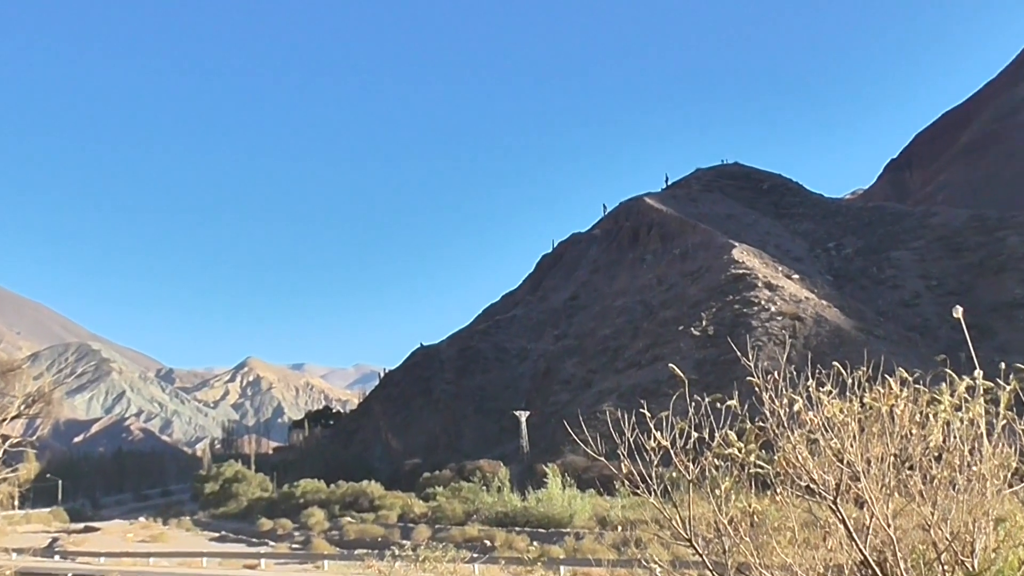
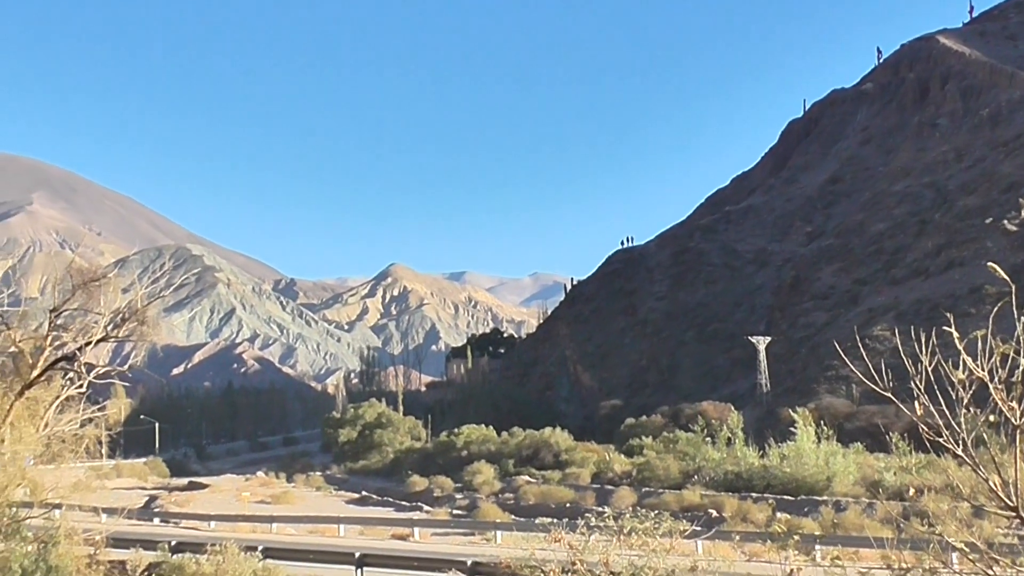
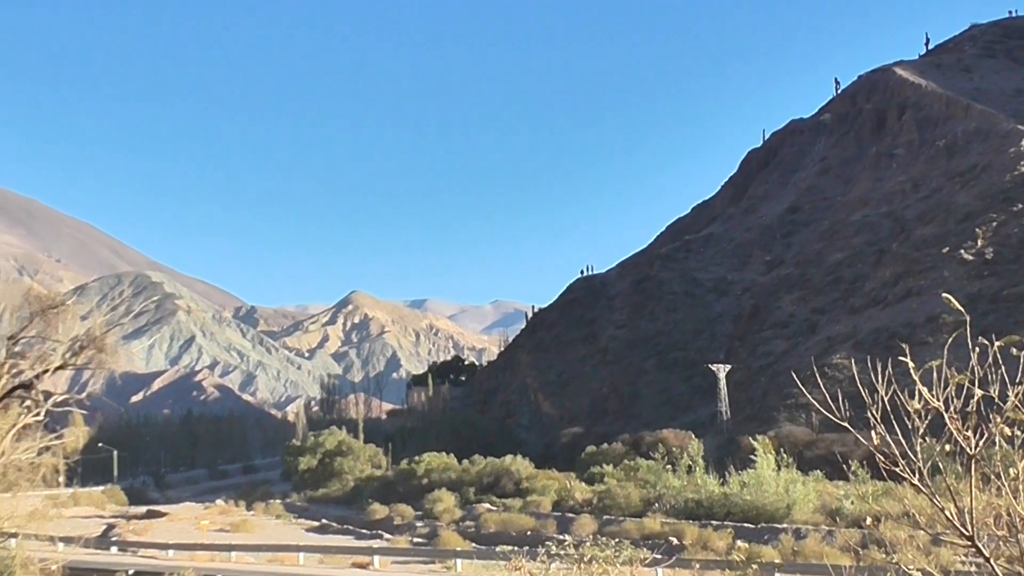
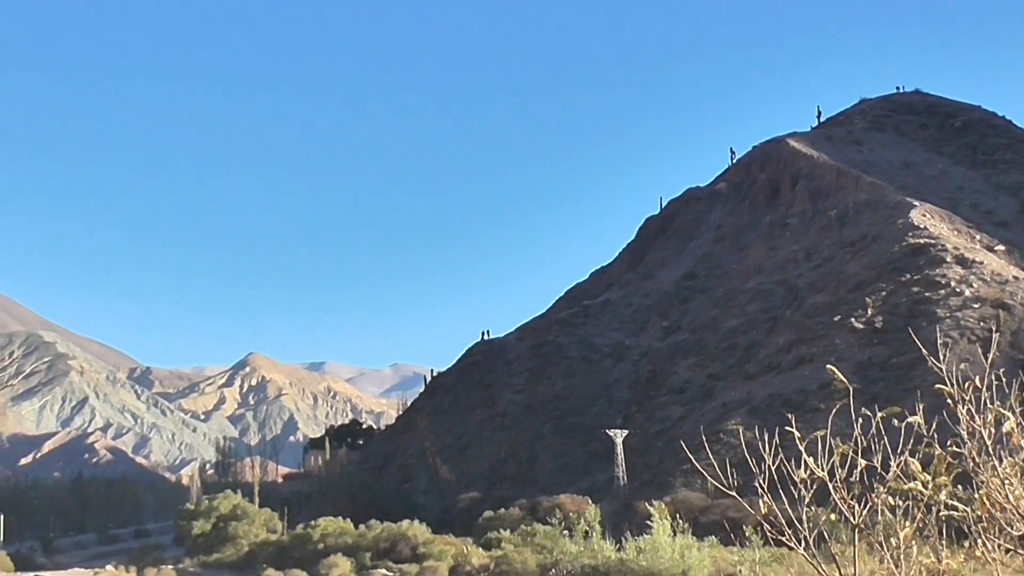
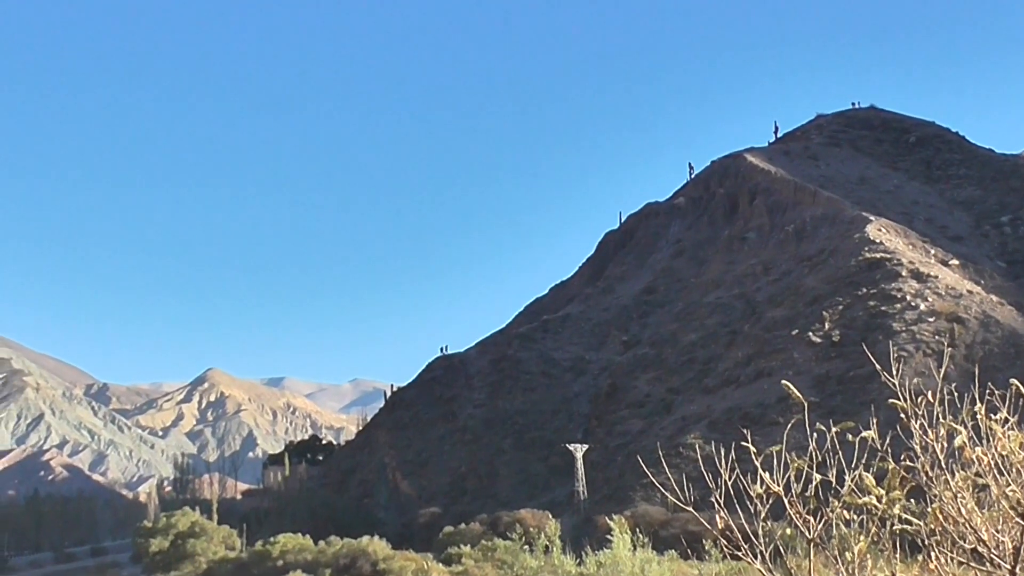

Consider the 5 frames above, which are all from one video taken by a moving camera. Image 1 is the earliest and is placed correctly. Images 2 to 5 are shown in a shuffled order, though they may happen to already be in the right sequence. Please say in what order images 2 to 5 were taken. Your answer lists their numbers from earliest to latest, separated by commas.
5, 4, 3, 2
